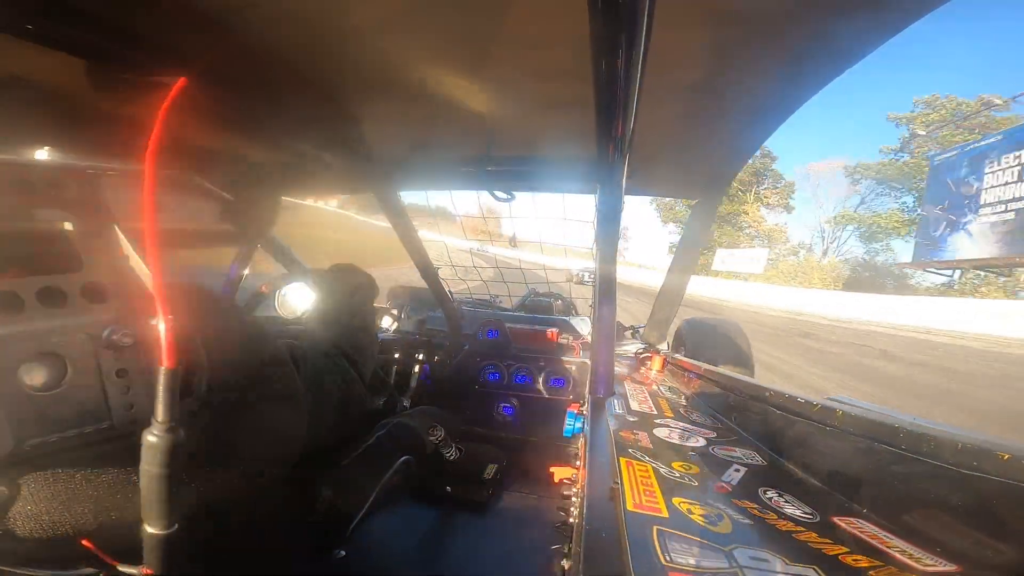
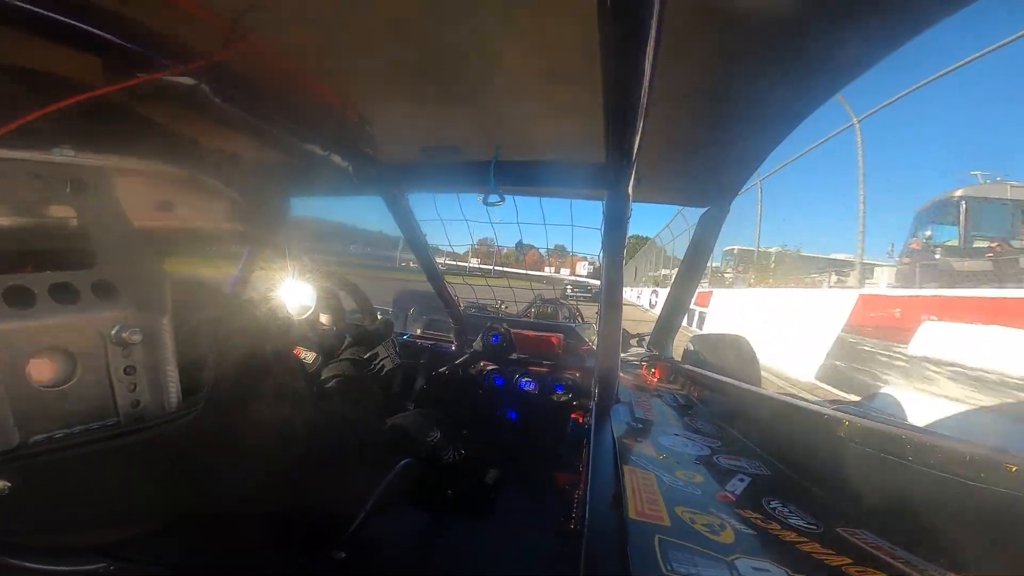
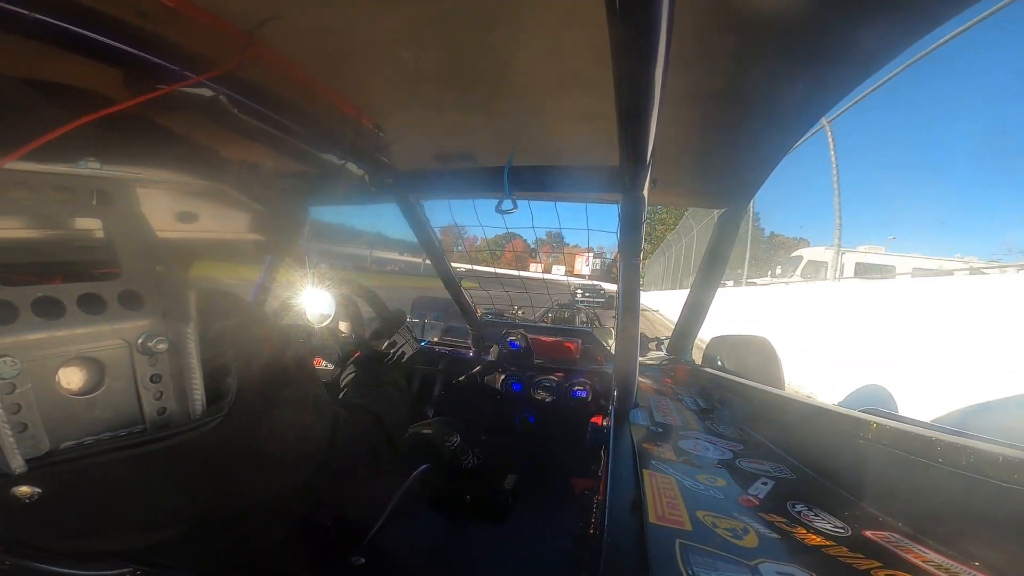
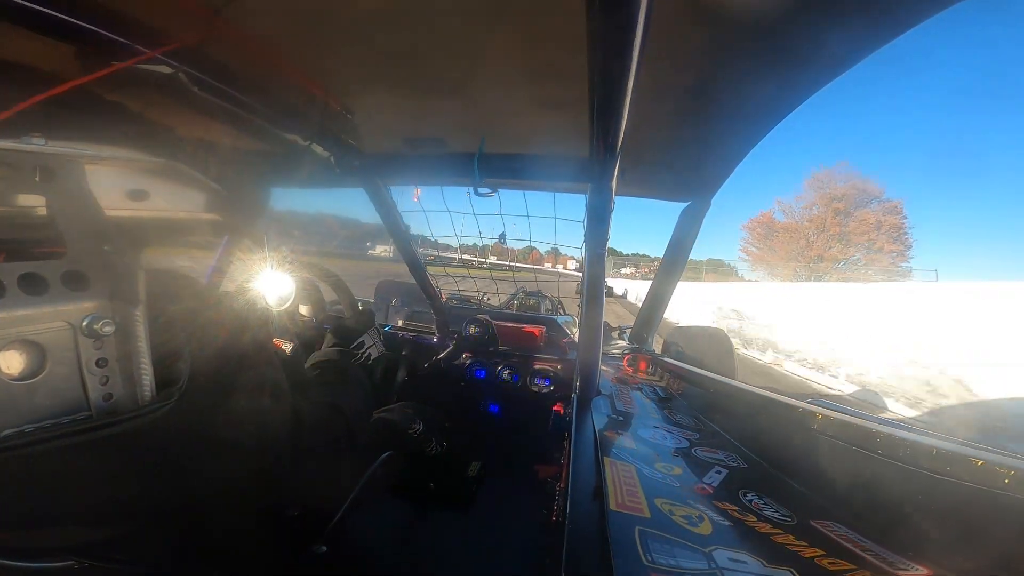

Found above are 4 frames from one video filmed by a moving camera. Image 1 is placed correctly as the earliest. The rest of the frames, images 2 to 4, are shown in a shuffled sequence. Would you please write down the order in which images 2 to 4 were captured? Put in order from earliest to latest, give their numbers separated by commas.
4, 2, 3
